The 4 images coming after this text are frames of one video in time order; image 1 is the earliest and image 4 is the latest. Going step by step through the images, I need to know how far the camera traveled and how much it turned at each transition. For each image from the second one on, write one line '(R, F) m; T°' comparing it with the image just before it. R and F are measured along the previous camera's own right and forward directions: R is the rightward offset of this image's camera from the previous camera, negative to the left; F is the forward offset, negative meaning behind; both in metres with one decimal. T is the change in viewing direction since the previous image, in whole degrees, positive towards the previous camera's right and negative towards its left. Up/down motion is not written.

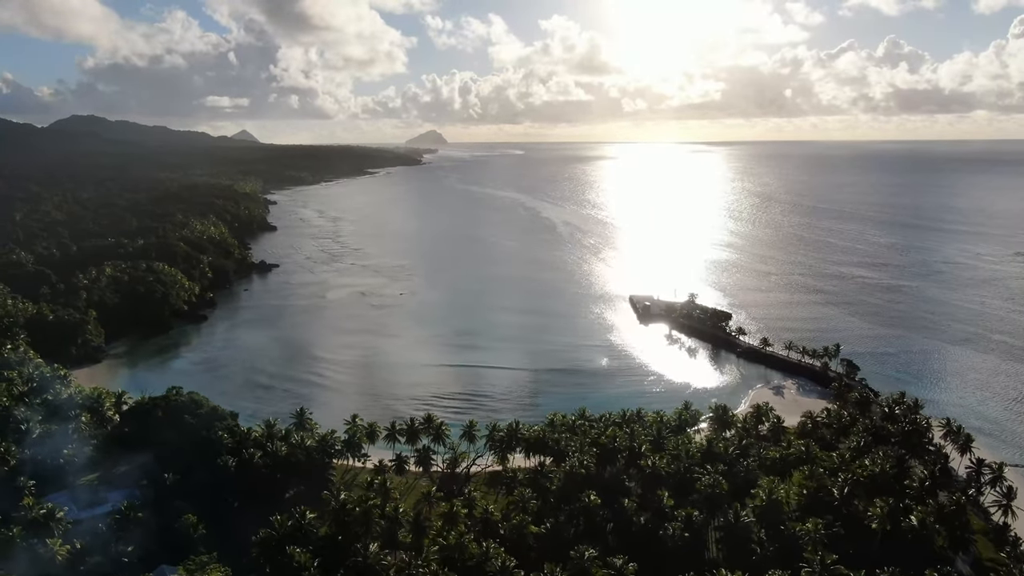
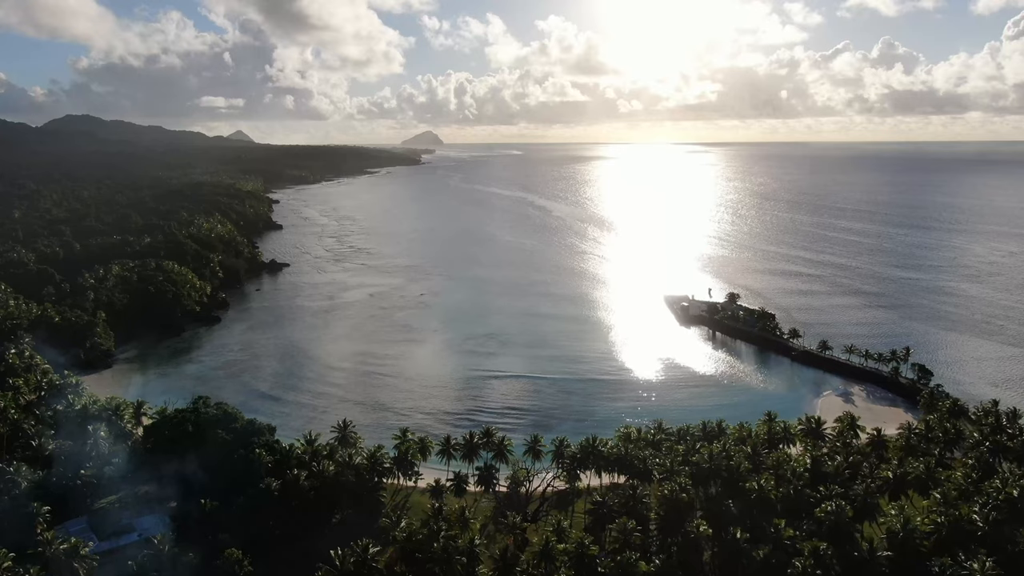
(-3.5, +3.6) m; 0°
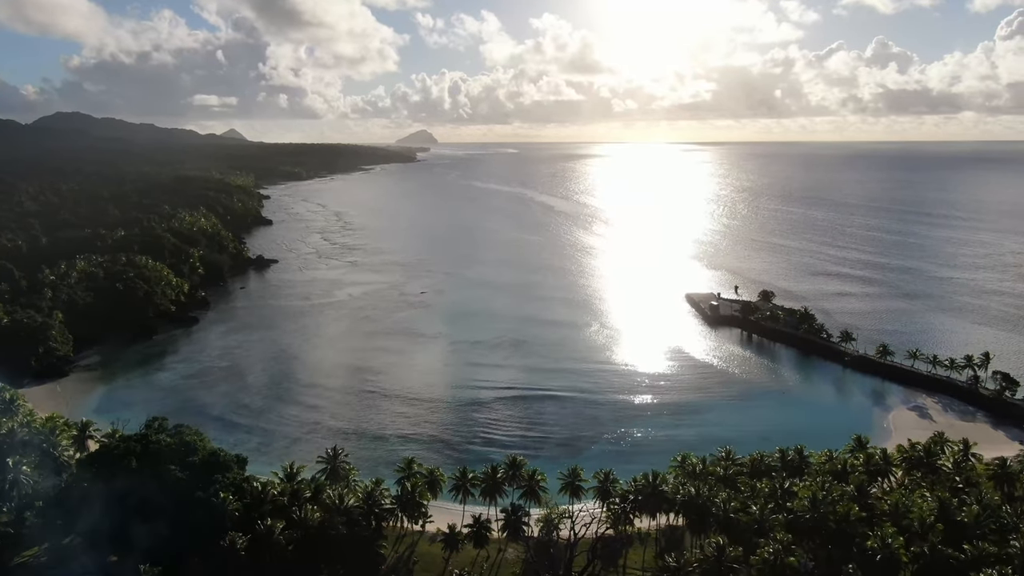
(-1.4, +6.4) m; 0°
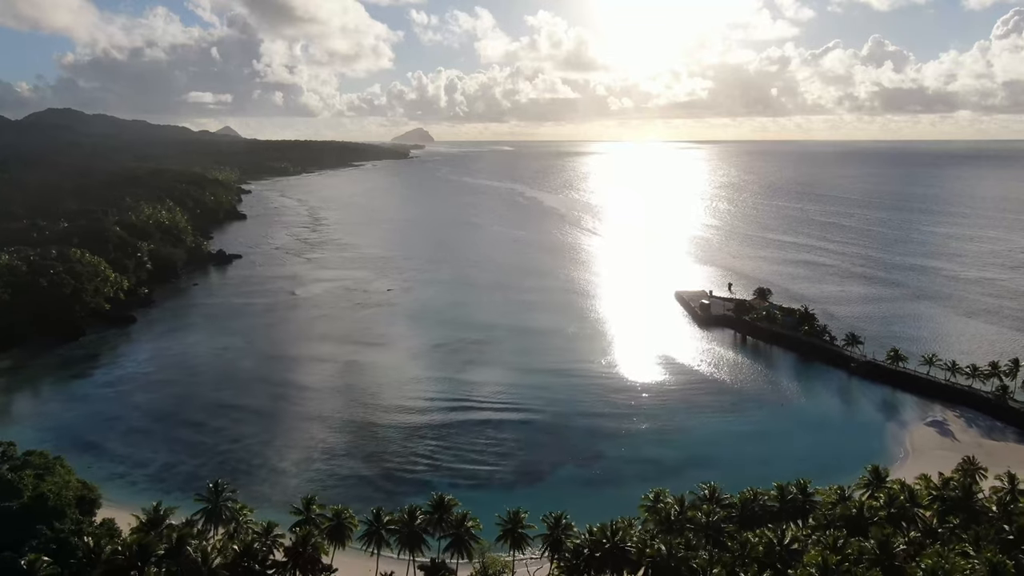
(+2.1, +5.5) m; 0°
